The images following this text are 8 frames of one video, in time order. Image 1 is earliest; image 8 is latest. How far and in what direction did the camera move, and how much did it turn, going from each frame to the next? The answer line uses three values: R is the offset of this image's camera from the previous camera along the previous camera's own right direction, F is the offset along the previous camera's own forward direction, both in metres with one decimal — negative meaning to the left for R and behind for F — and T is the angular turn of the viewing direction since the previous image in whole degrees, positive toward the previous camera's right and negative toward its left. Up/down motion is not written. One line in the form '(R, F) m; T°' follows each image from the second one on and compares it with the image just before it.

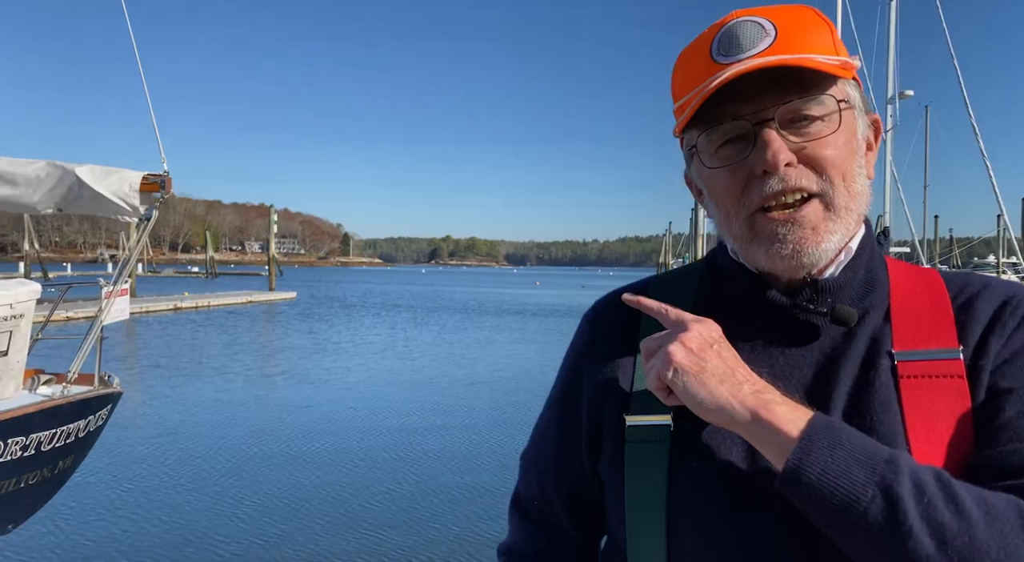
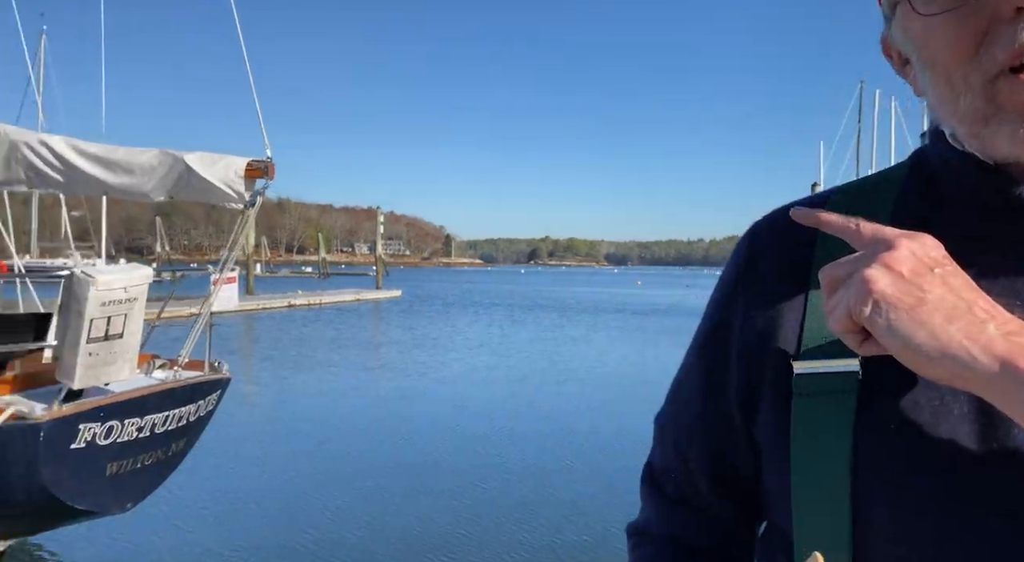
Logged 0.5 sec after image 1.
(0.0, +0.1) m; -6°
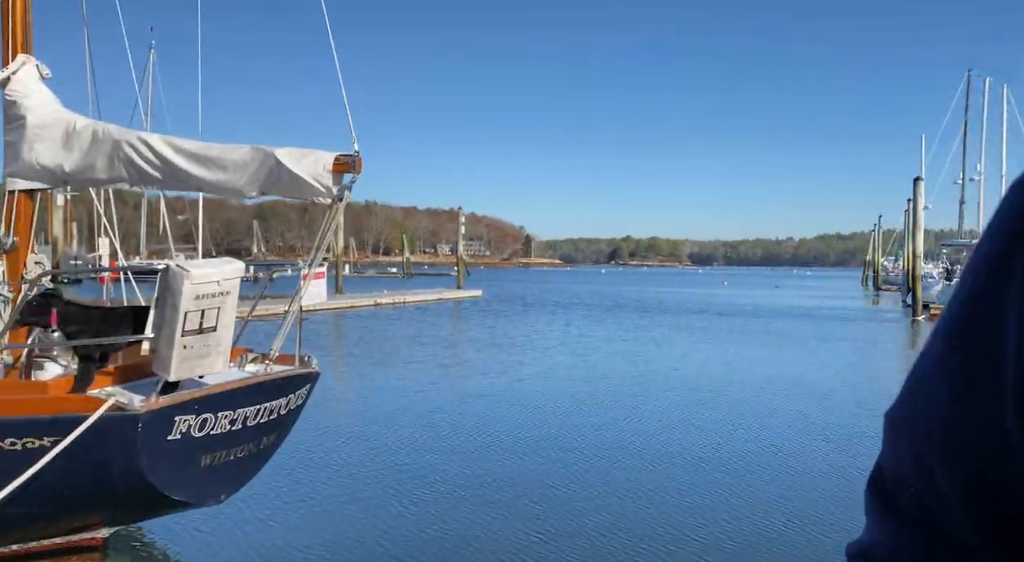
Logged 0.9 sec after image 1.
(-0.1, +0.1) m; -5°
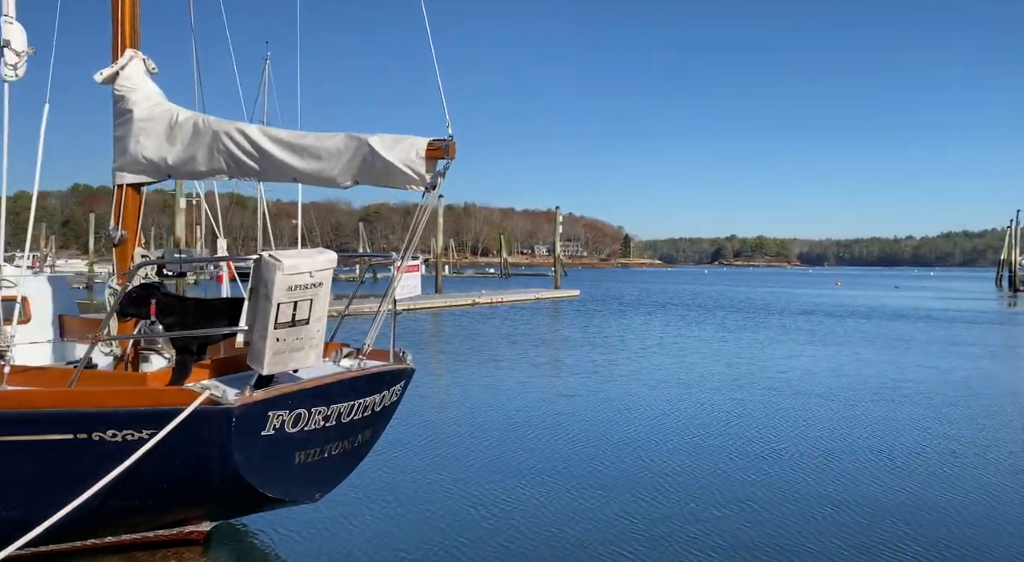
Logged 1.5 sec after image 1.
(0.0, +0.3) m; -6°
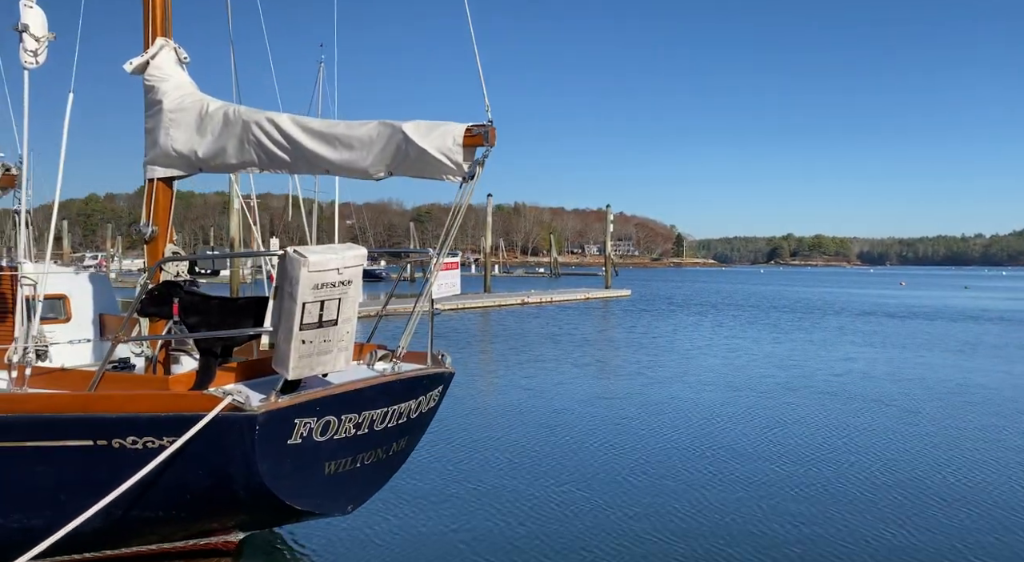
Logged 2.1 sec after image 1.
(0.0, +0.5) m; -3°
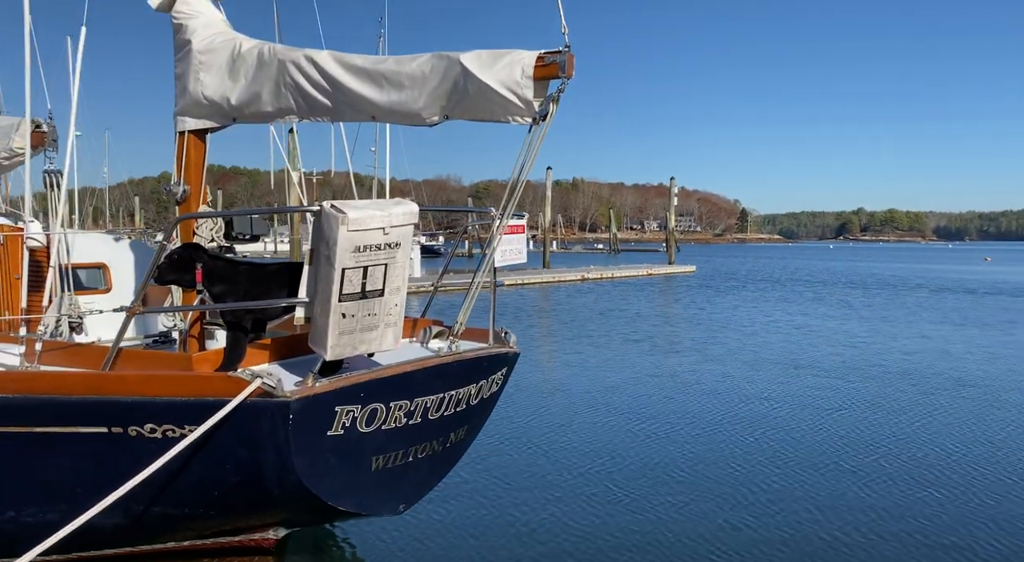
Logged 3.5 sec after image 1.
(-0.1, +0.9) m; -3°
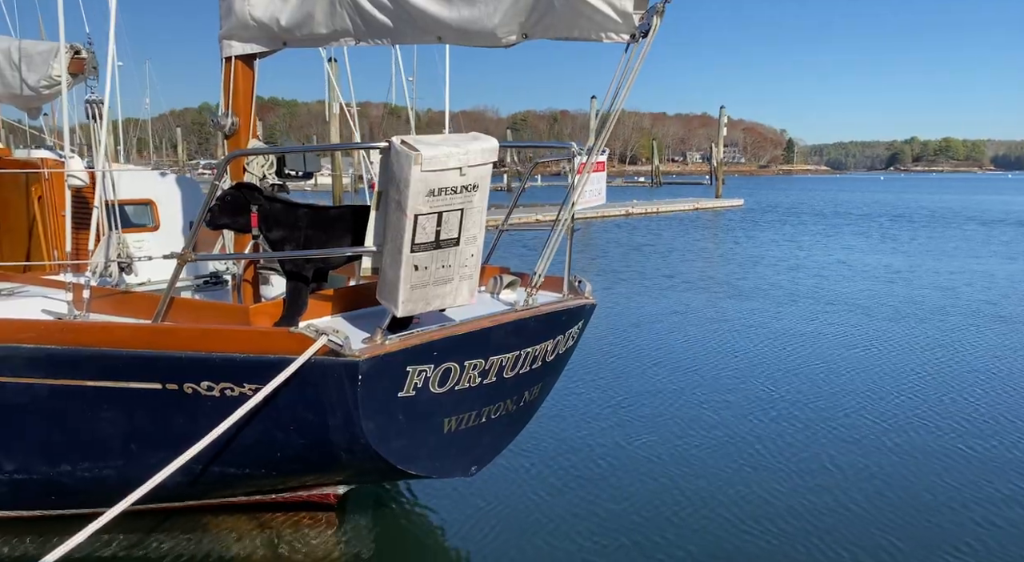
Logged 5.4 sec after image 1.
(-0.2, +0.5) m; -2°
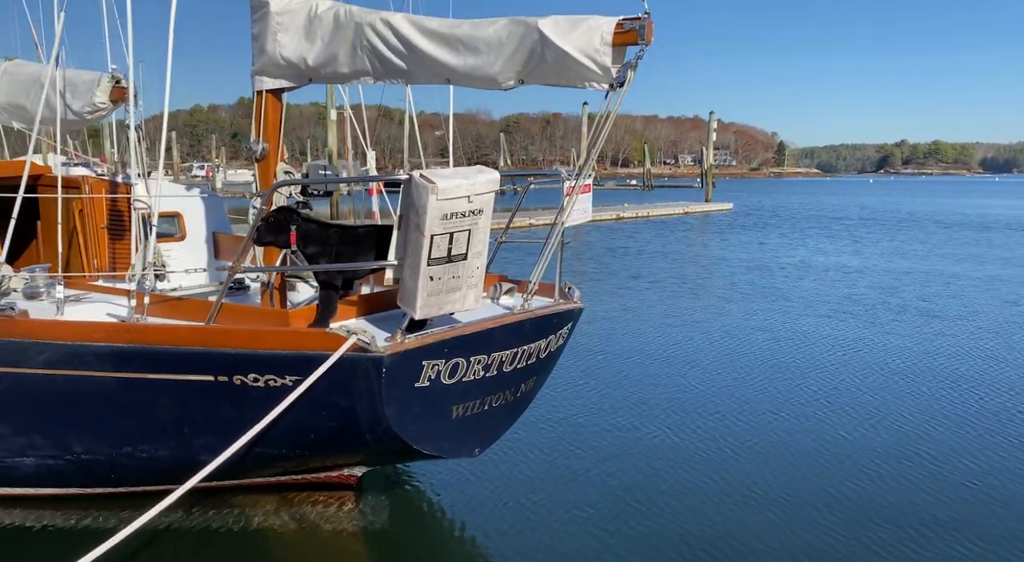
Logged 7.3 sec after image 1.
(0.0, -0.8) m; 0°
